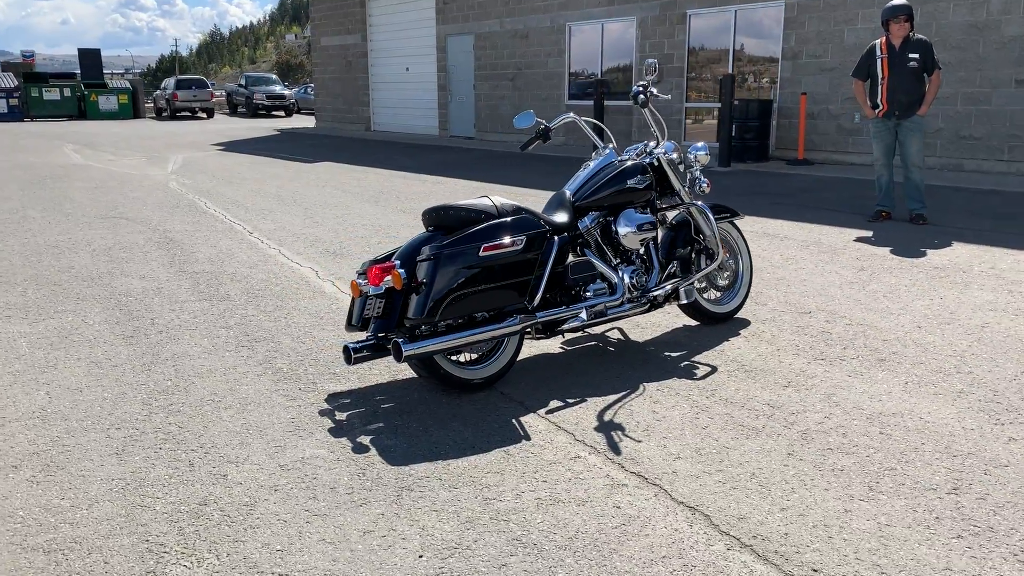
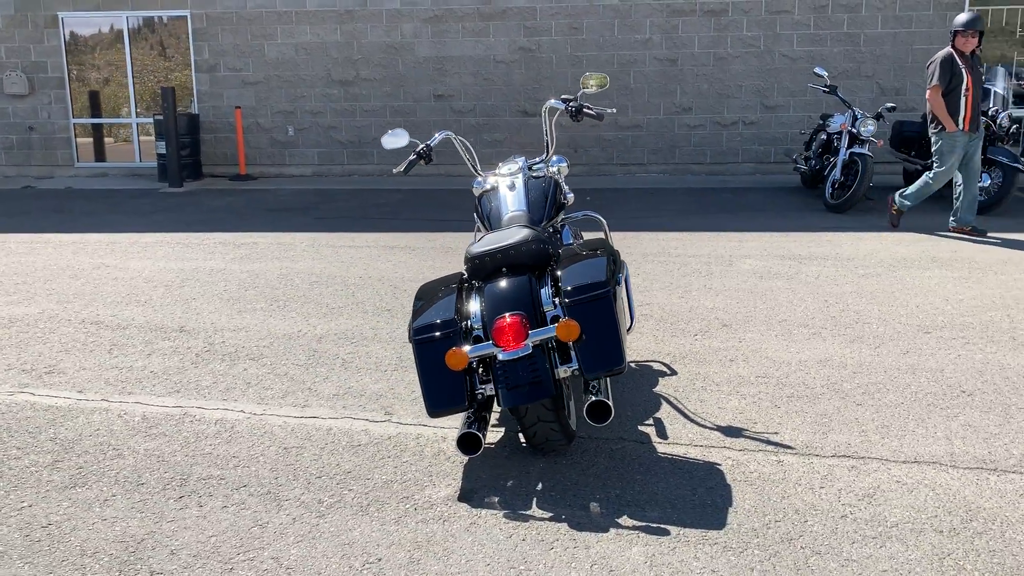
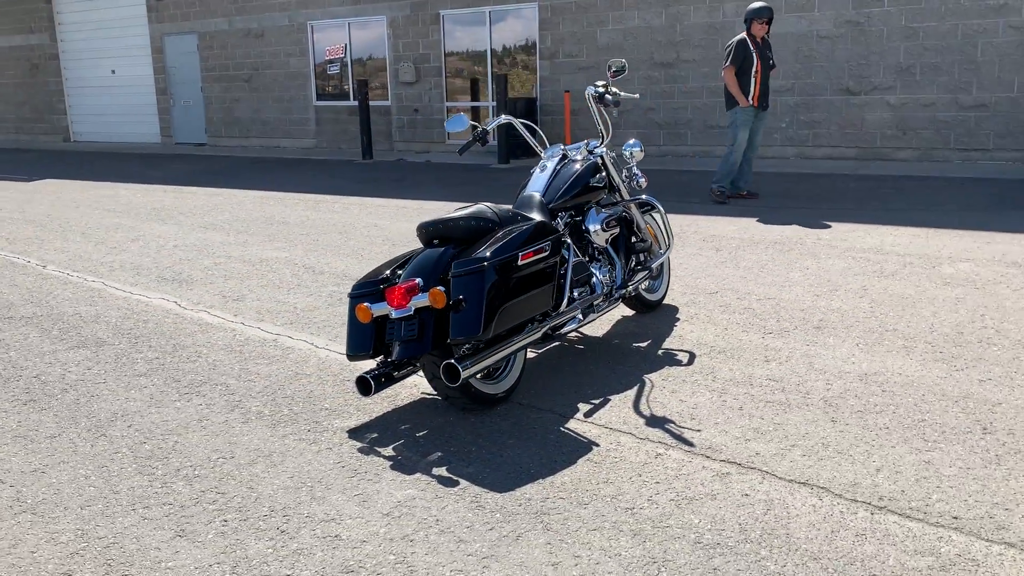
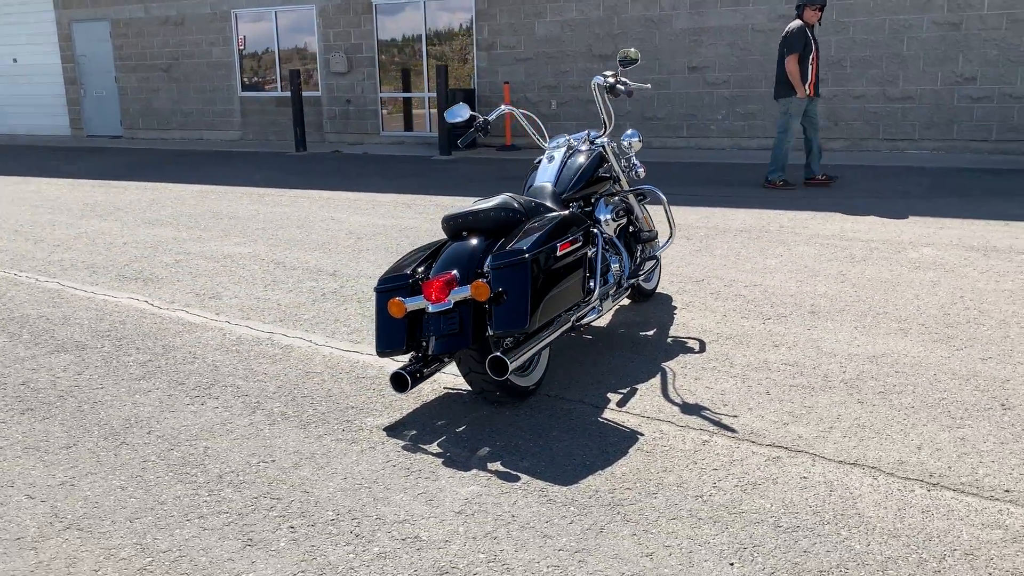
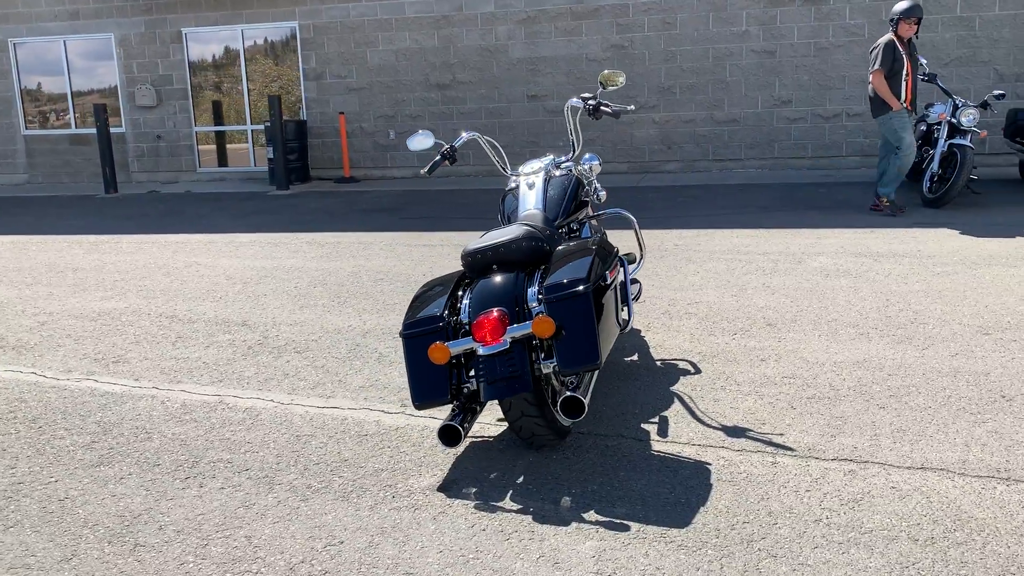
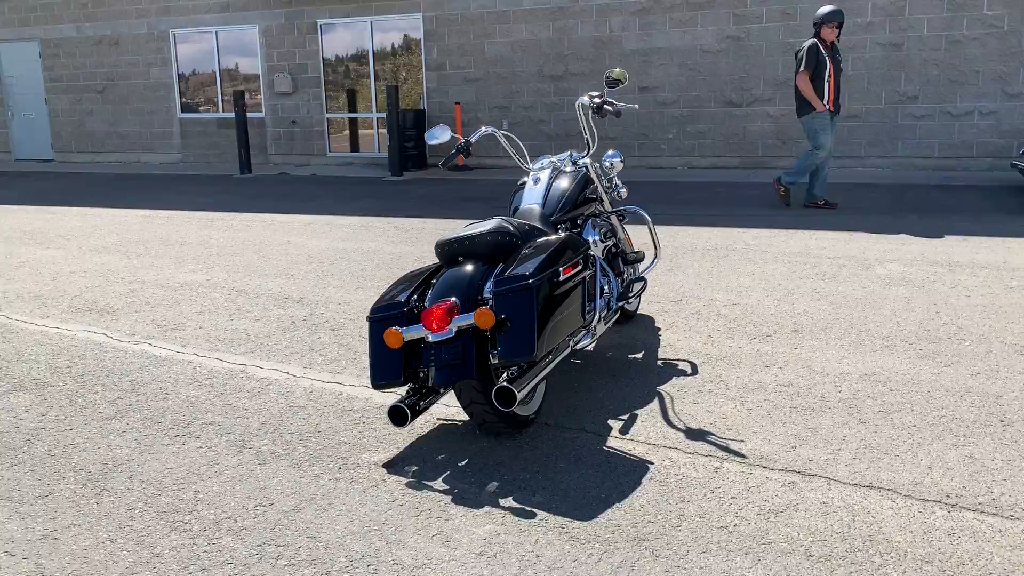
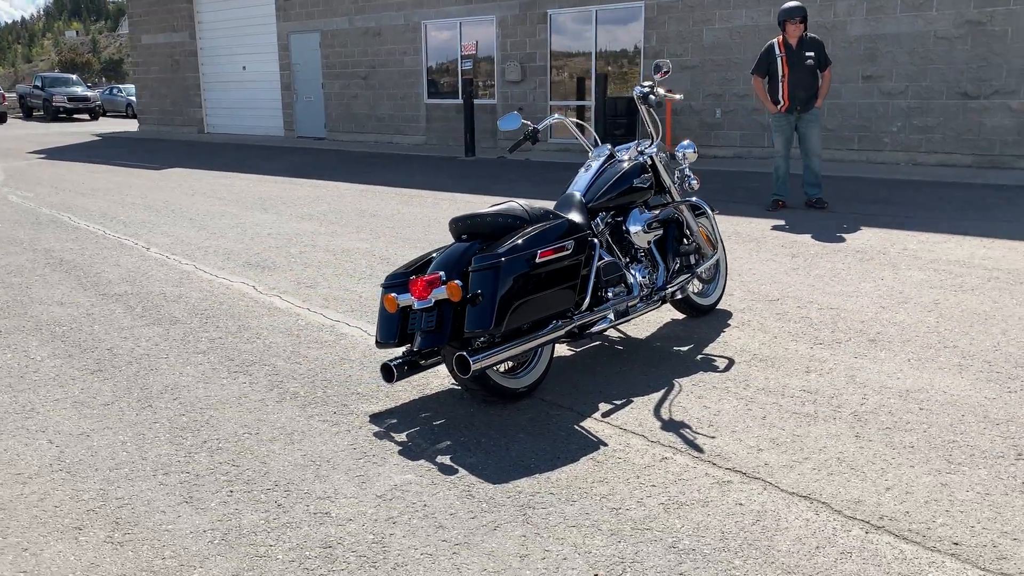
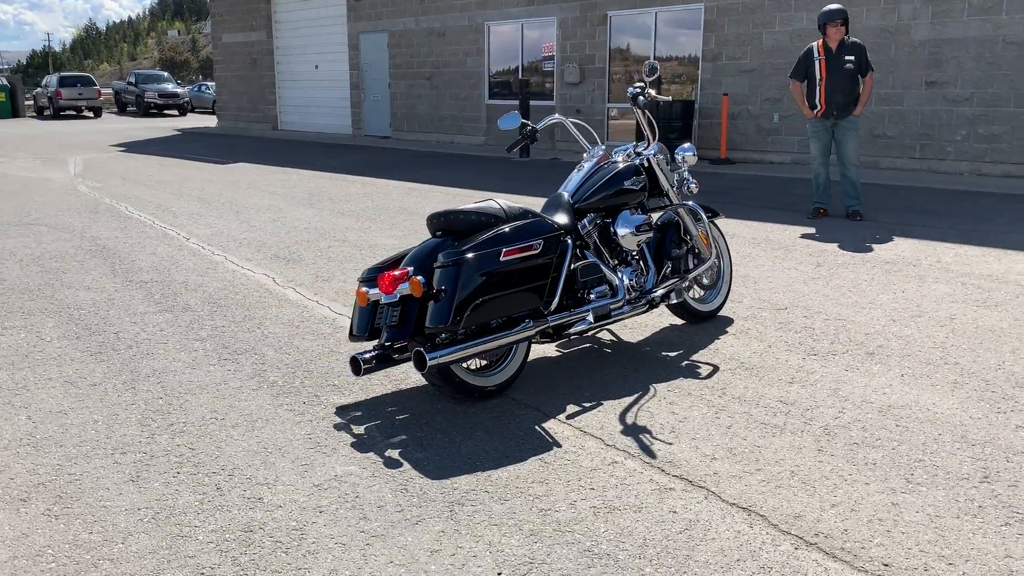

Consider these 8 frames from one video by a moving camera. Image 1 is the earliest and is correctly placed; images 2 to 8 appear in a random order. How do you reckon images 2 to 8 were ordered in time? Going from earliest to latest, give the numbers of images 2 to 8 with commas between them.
8, 7, 3, 4, 6, 5, 2
